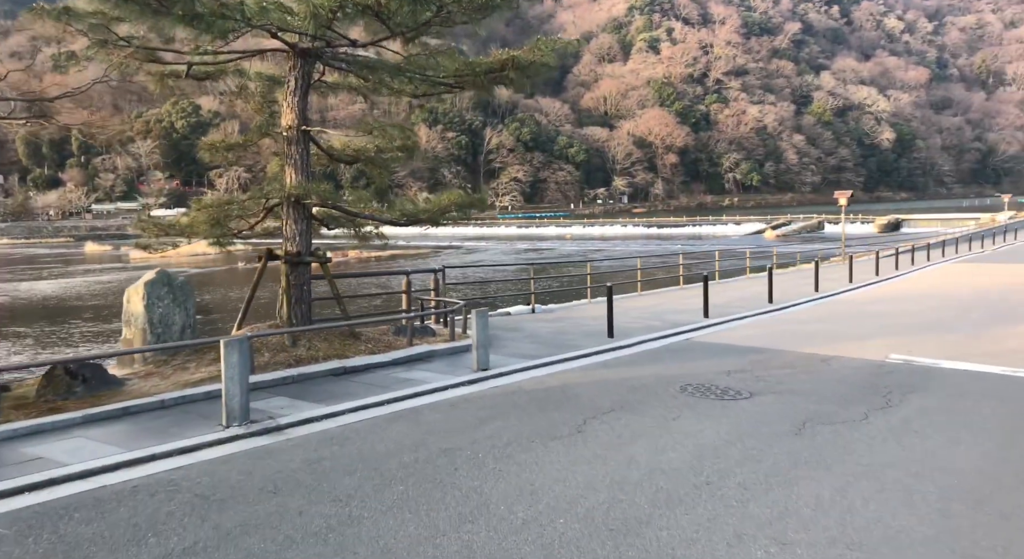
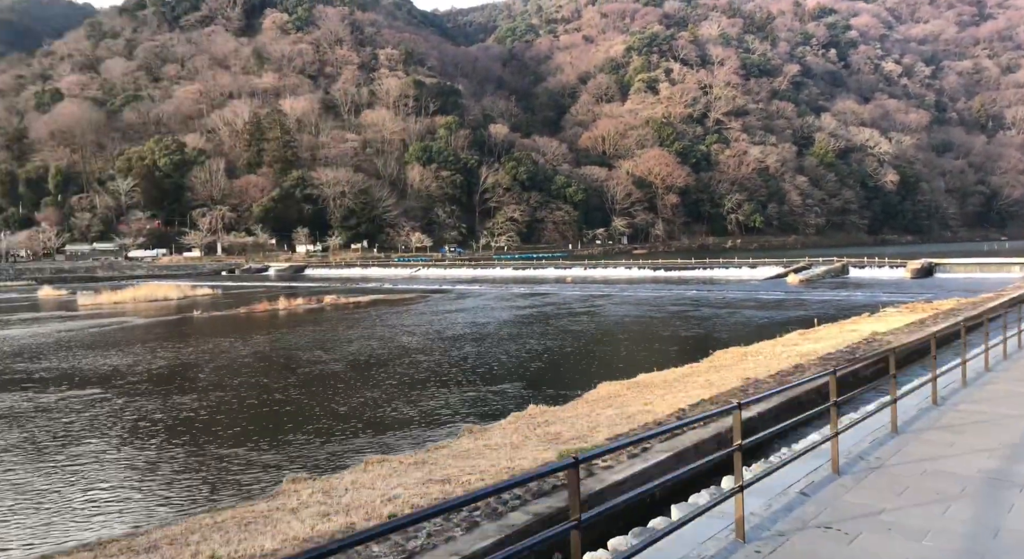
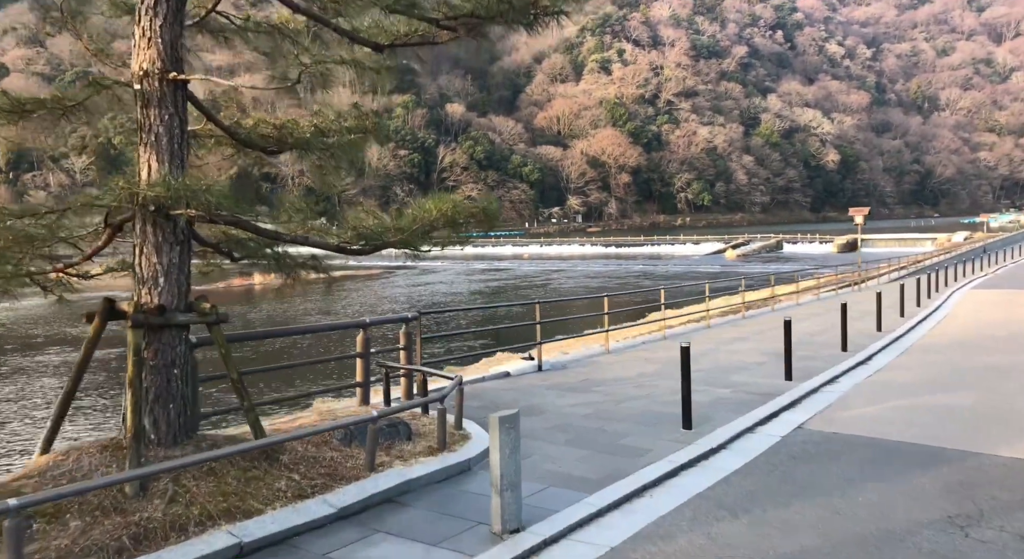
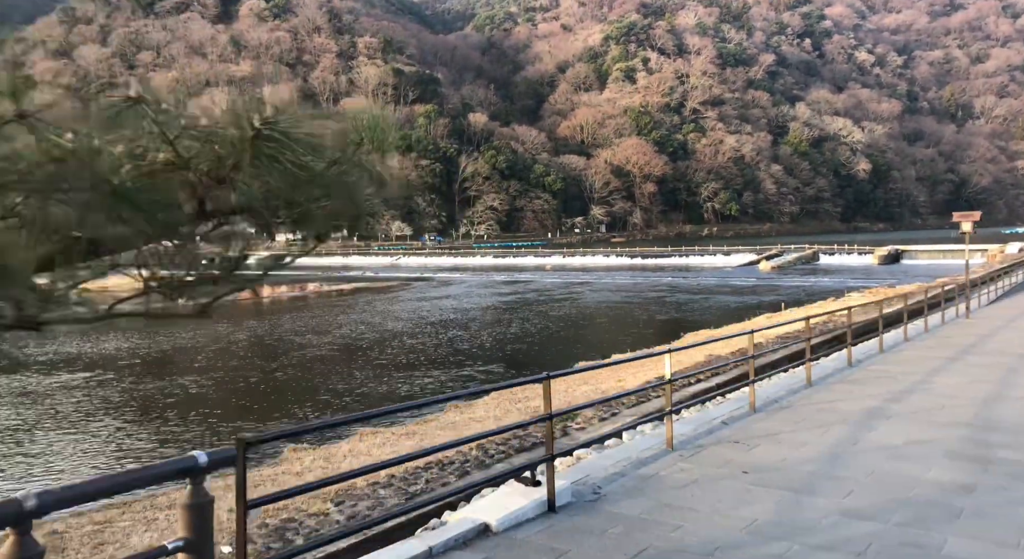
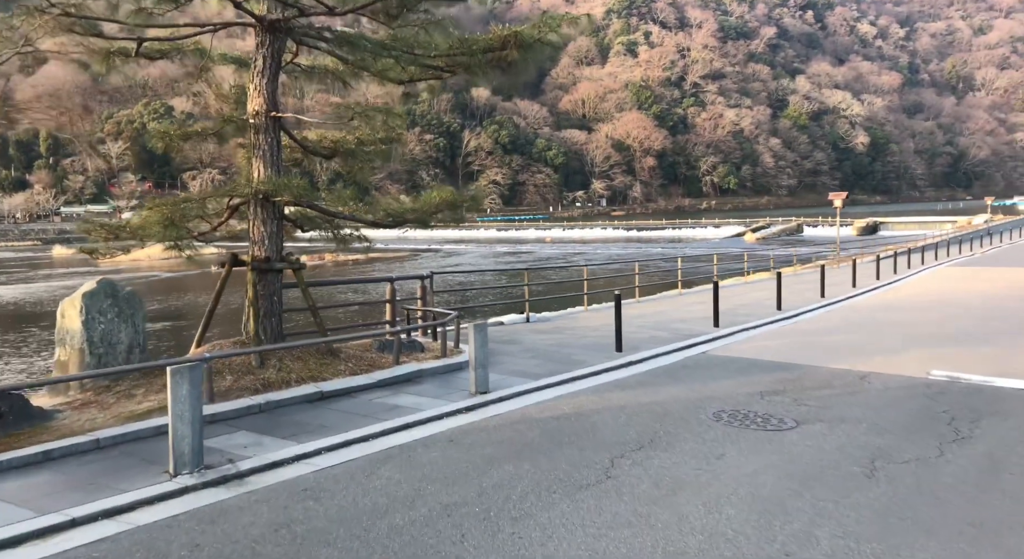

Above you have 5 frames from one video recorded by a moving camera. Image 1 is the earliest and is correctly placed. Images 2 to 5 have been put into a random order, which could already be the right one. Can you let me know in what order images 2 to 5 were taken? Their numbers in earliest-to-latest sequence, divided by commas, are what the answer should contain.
5, 3, 4, 2
